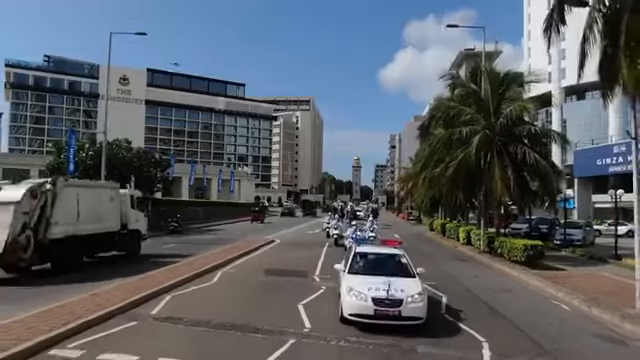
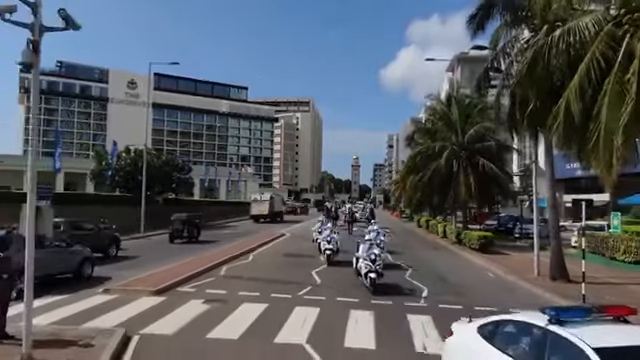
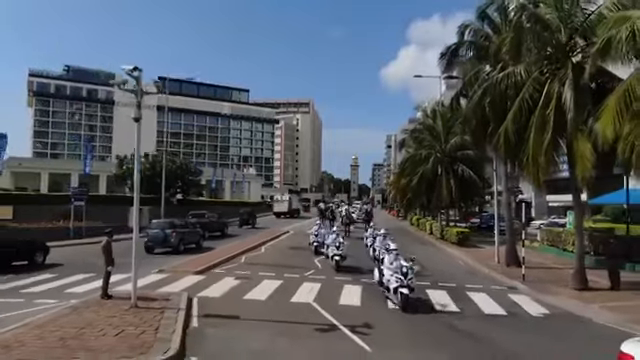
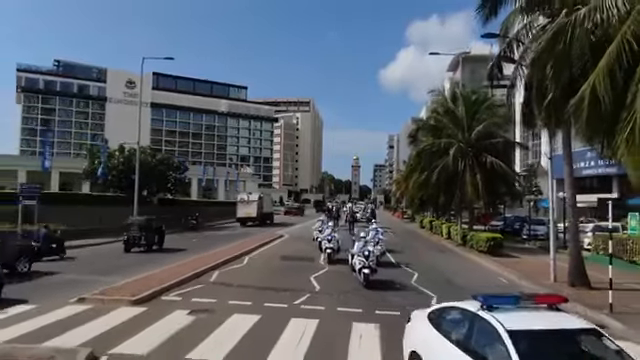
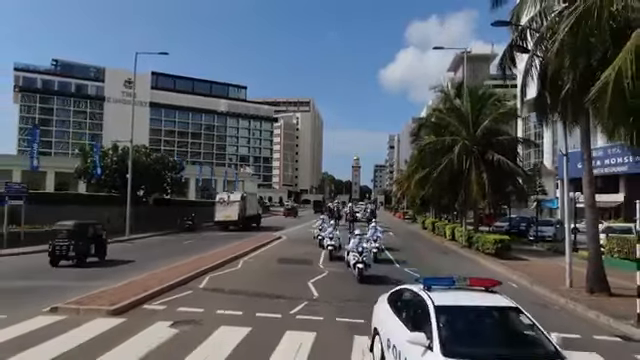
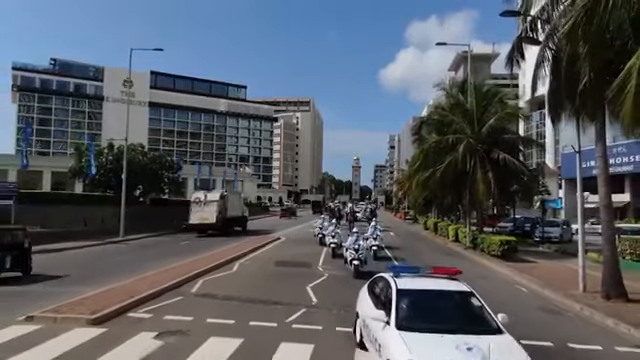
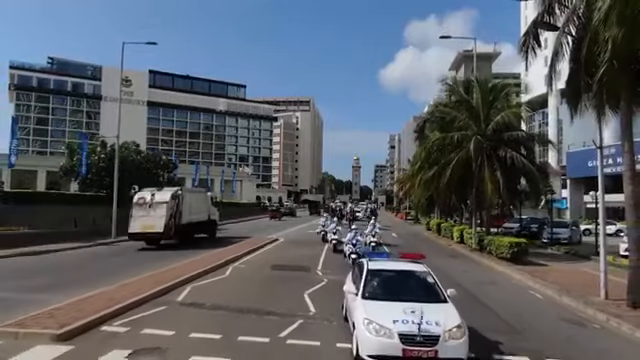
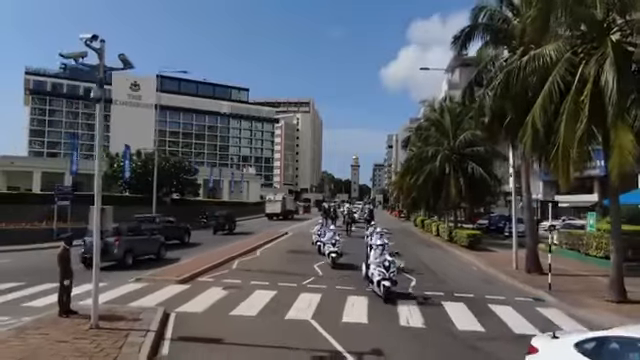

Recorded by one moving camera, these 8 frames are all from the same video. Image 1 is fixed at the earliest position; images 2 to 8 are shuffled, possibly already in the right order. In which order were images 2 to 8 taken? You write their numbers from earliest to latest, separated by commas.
7, 6, 5, 4, 2, 8, 3
